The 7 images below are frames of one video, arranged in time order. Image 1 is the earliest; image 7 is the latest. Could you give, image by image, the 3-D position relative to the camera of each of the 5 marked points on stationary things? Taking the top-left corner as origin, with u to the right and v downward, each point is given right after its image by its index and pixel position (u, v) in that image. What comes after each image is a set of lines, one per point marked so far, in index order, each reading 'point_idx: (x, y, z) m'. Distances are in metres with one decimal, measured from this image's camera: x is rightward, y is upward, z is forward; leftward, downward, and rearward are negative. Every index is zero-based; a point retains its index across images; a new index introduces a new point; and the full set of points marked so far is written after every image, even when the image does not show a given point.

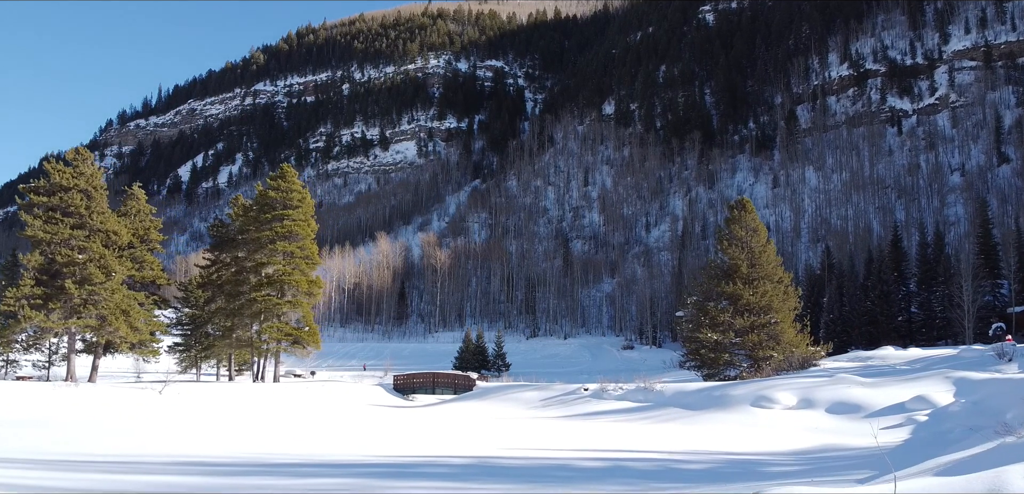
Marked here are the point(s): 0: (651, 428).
0: (+2.9, -4.0, +12.9) m
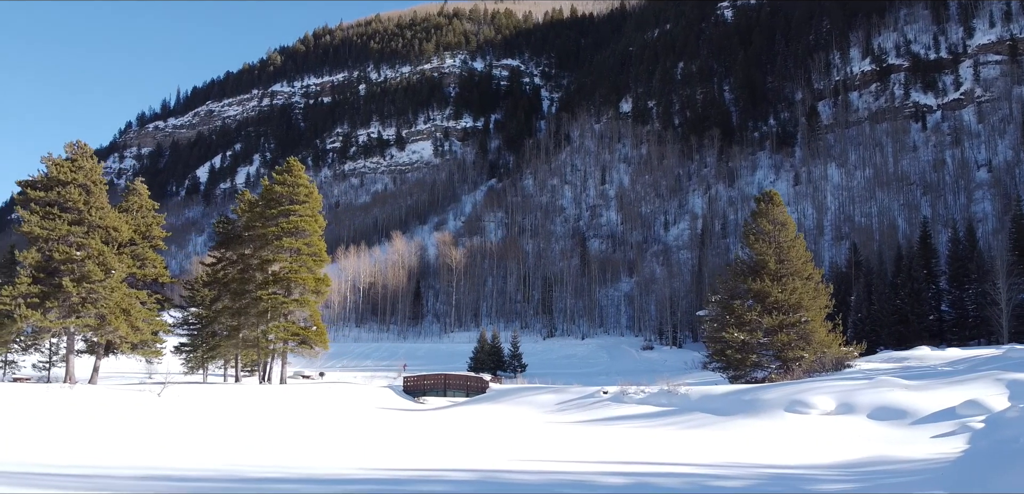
0: (+3.2, -3.8, +11.9) m
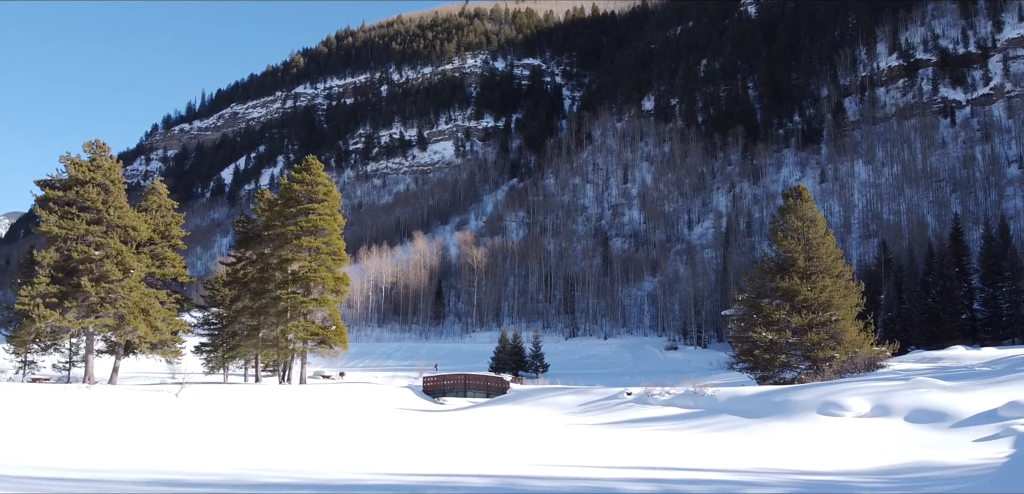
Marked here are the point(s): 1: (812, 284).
0: (+3.5, -3.7, +11.4) m
1: (+9.9, -1.2, +19.4) m
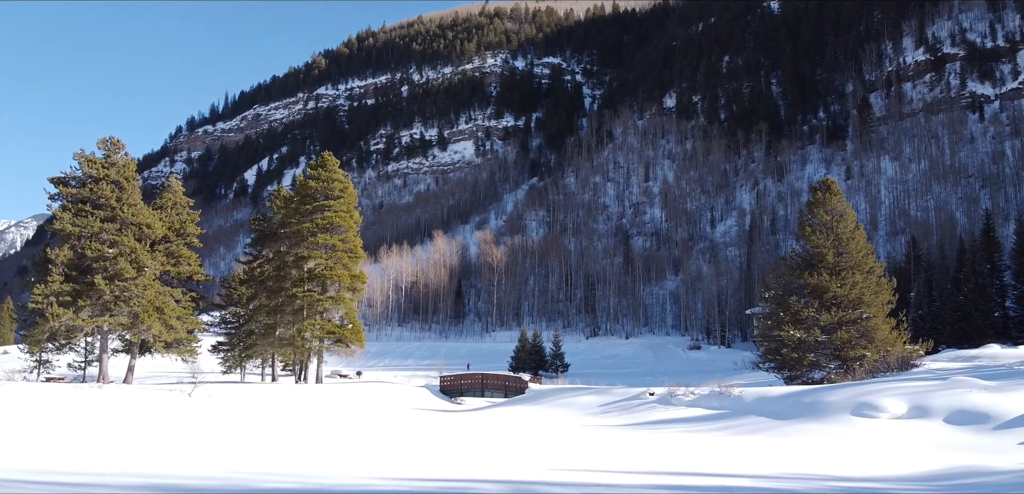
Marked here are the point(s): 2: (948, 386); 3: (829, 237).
0: (+3.8, -3.6, +10.9) m
1: (+10.4, -1.1, +18.6) m
2: (+9.4, -3.1, +12.8) m
3: (+10.3, +0.3, +19.2) m
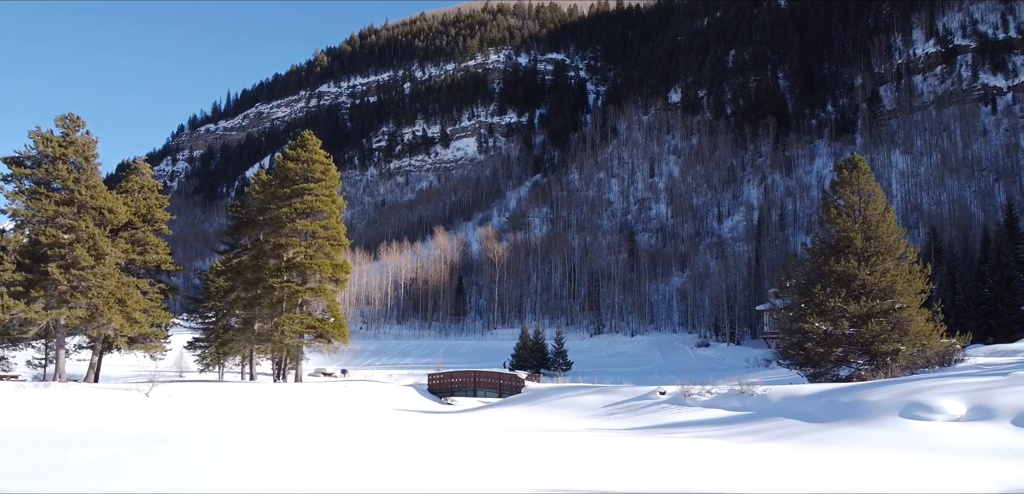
0: (+3.7, -3.2, +9.2) m
1: (+10.3, -0.6, +16.8) m
2: (+9.3, -2.6, +11.1) m
3: (+10.2, +0.8, +17.4) m
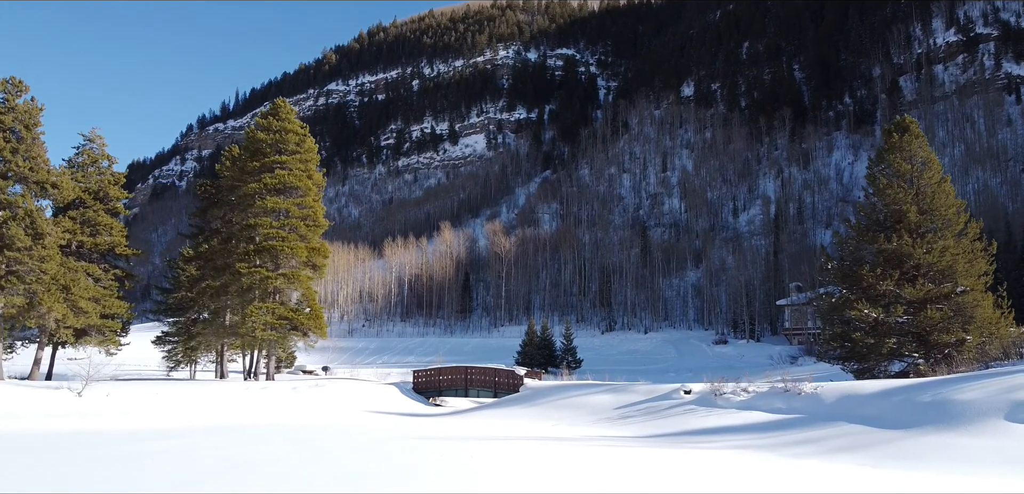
0: (+3.4, -2.6, +6.9) m
1: (+10.2, 0.0, +14.4) m
2: (+9.1, -2.0, +8.7) m
3: (+10.1, +1.4, +15.0) m
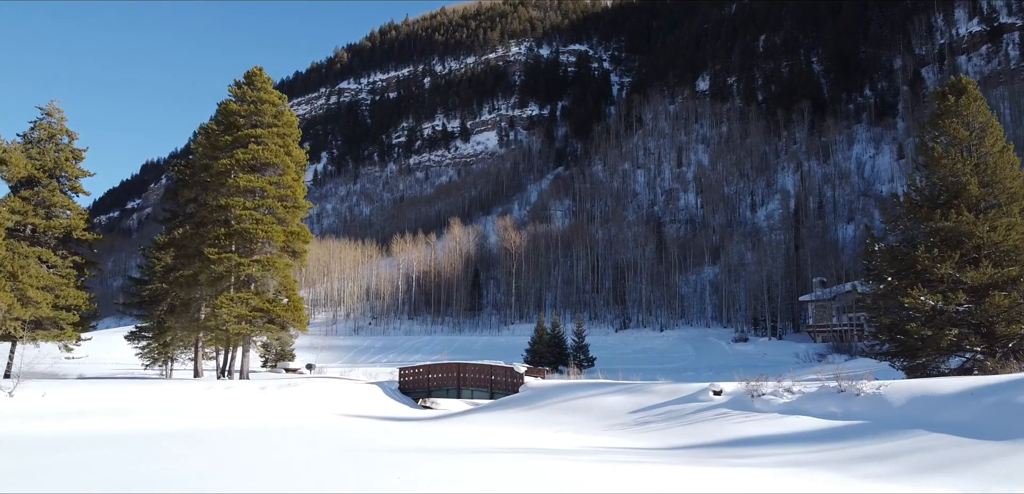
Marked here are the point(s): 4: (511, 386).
0: (+3.2, -2.1, +5.1) m
1: (+10.2, +0.5, +12.4) m
2: (+8.9, -1.5, +6.7) m
3: (+10.1, +1.9, +13.0) m
4: (+0.3, -4.0, +16.8) m
